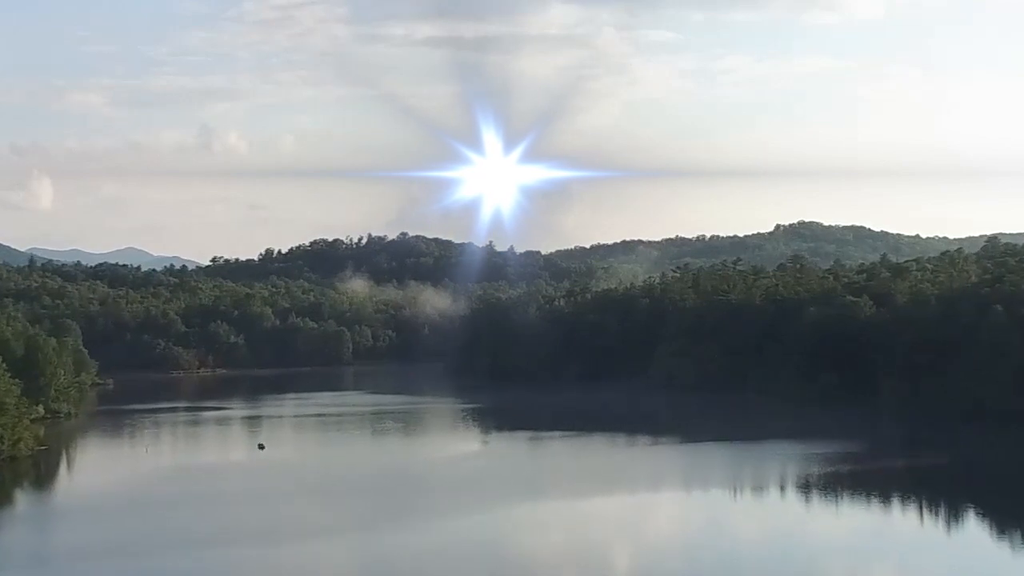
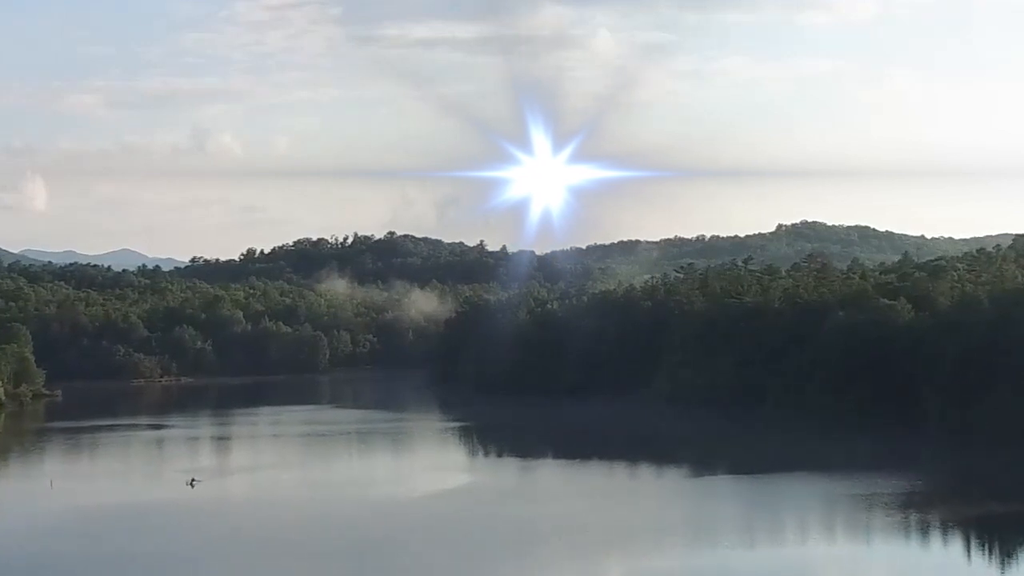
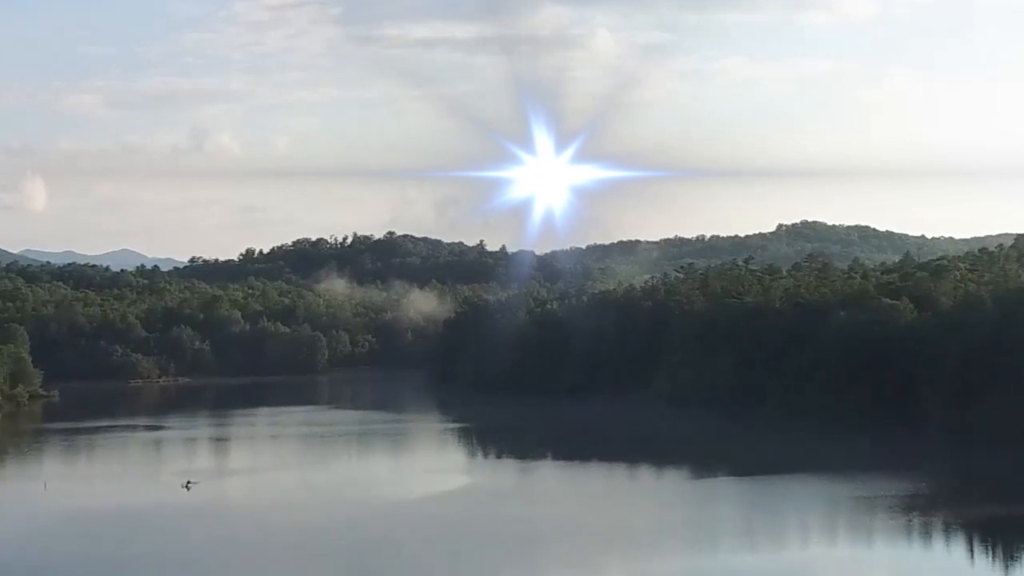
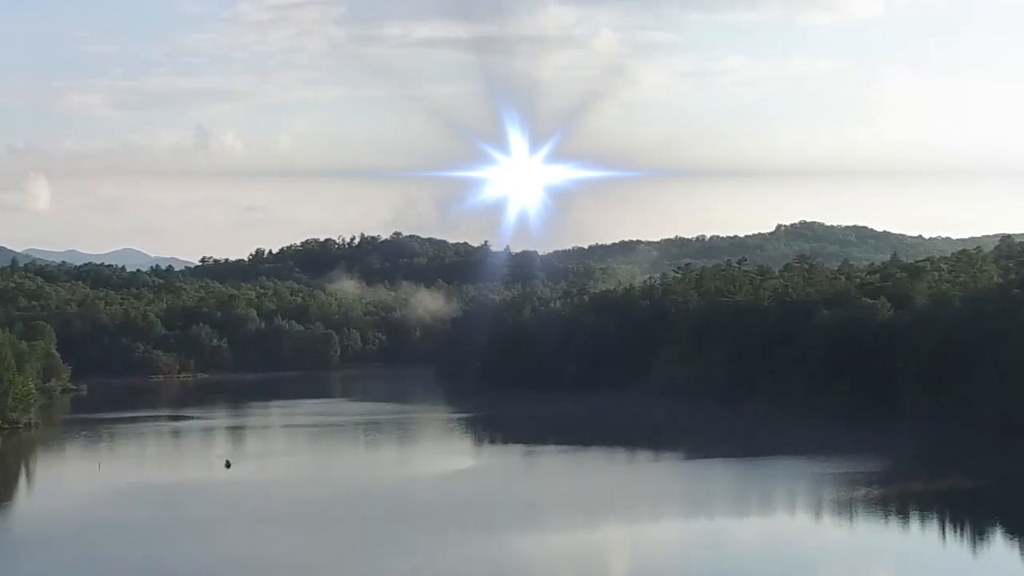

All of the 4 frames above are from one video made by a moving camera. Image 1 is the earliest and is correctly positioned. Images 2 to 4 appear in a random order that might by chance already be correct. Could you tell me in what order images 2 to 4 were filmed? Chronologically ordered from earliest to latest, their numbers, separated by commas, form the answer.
4, 2, 3
